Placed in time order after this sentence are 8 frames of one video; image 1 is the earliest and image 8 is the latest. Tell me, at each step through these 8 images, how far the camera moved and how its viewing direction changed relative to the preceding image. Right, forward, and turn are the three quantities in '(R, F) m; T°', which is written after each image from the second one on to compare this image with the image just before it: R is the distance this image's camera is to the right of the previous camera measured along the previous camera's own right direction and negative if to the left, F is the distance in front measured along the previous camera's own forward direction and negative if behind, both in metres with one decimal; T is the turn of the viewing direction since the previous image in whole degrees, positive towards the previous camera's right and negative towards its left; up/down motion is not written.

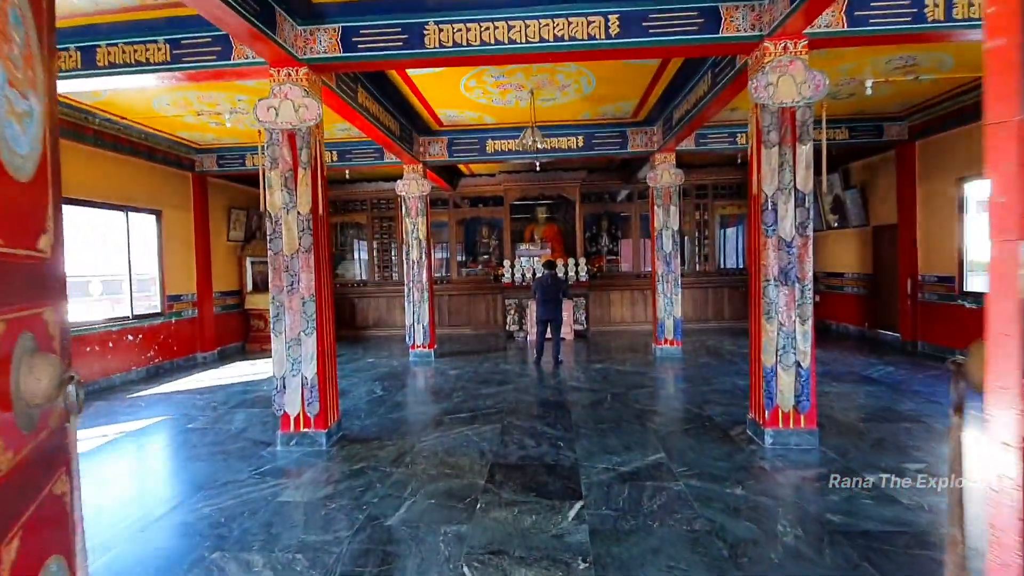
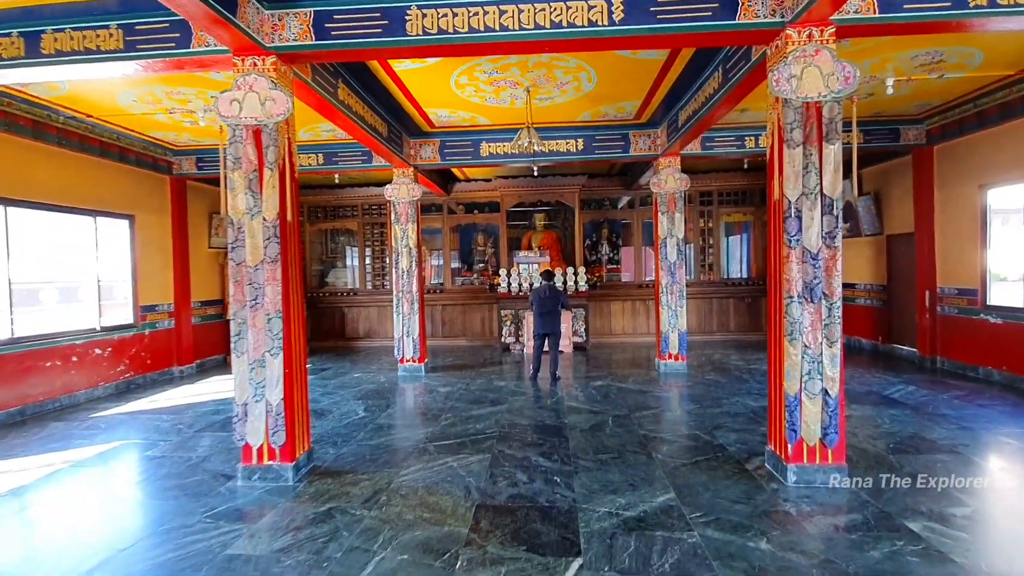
(+0.1, +0.4) m; 0°
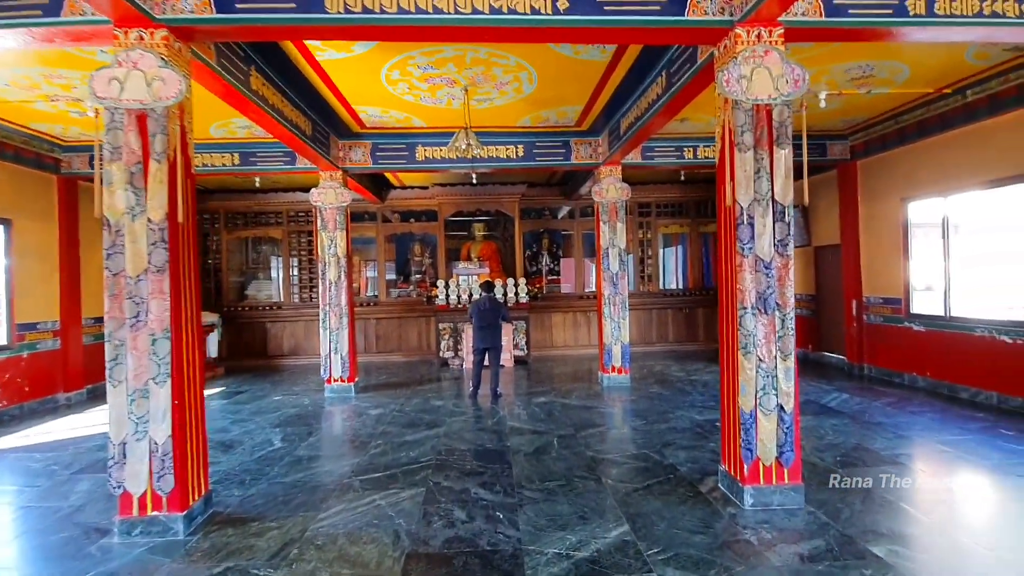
(0.0, +0.3) m; +7°
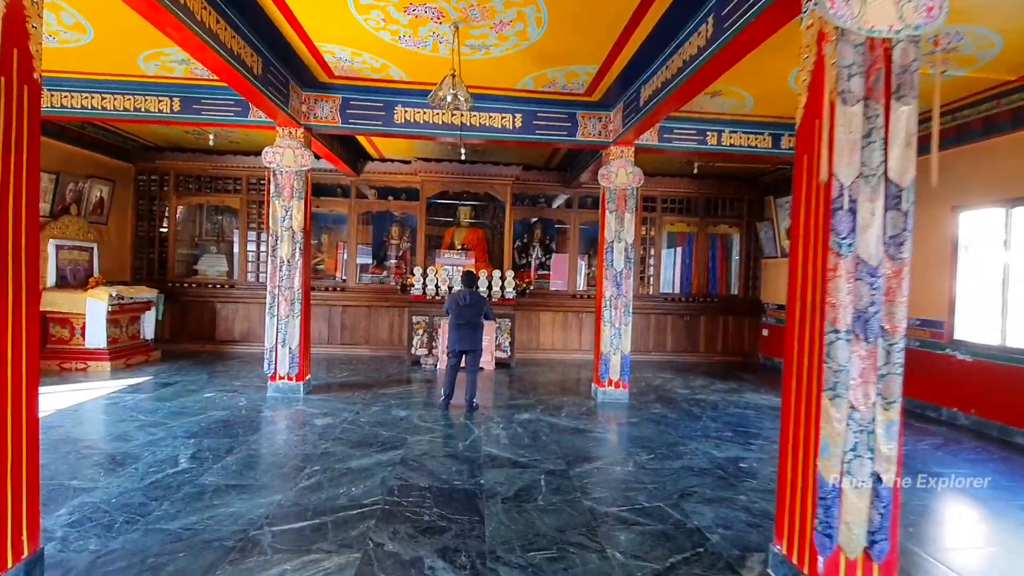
(0.0, +1.0) m; +2°
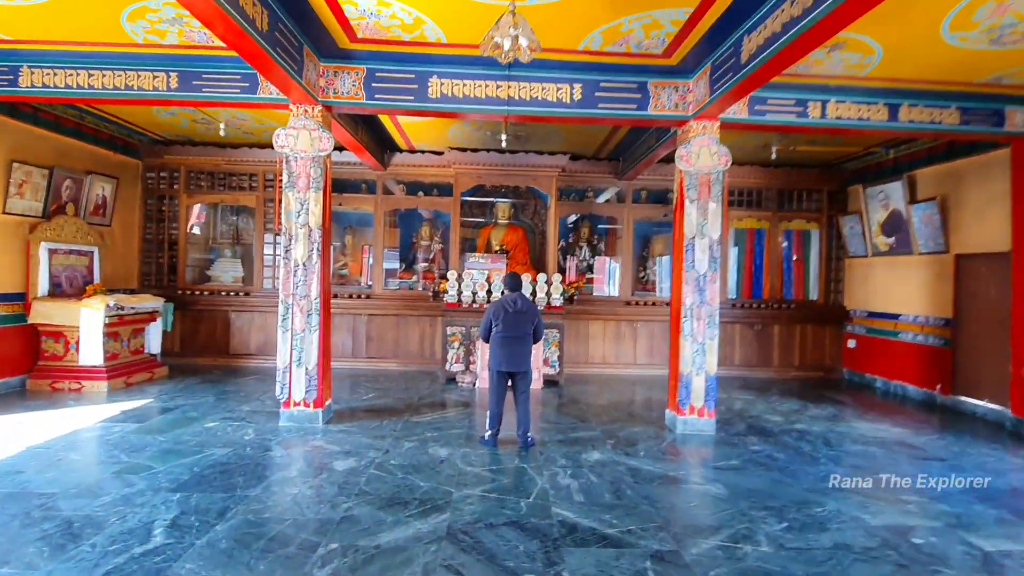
(-0.3, +1.0) m; -3°
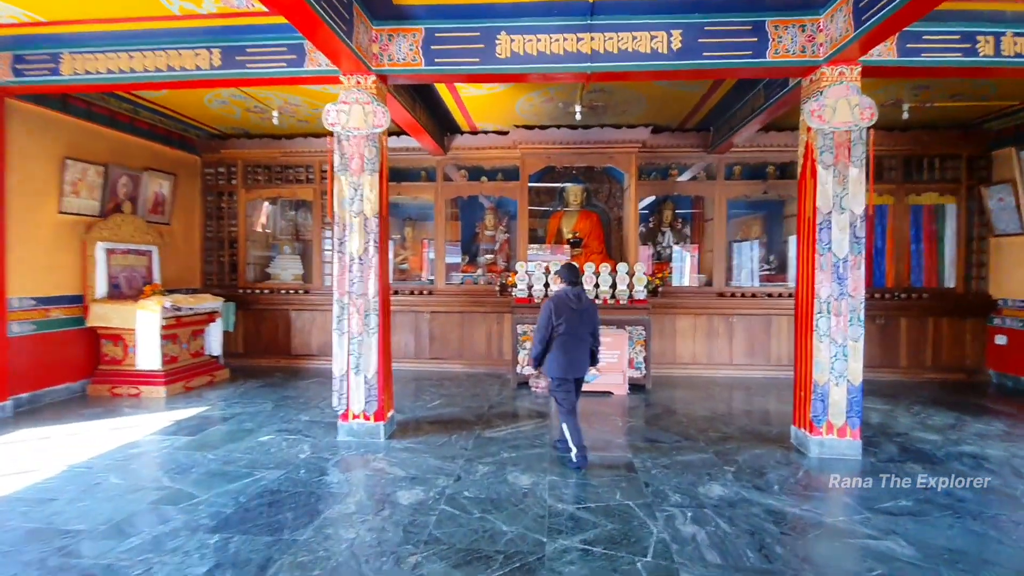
(-0.2, +0.7) m; -6°
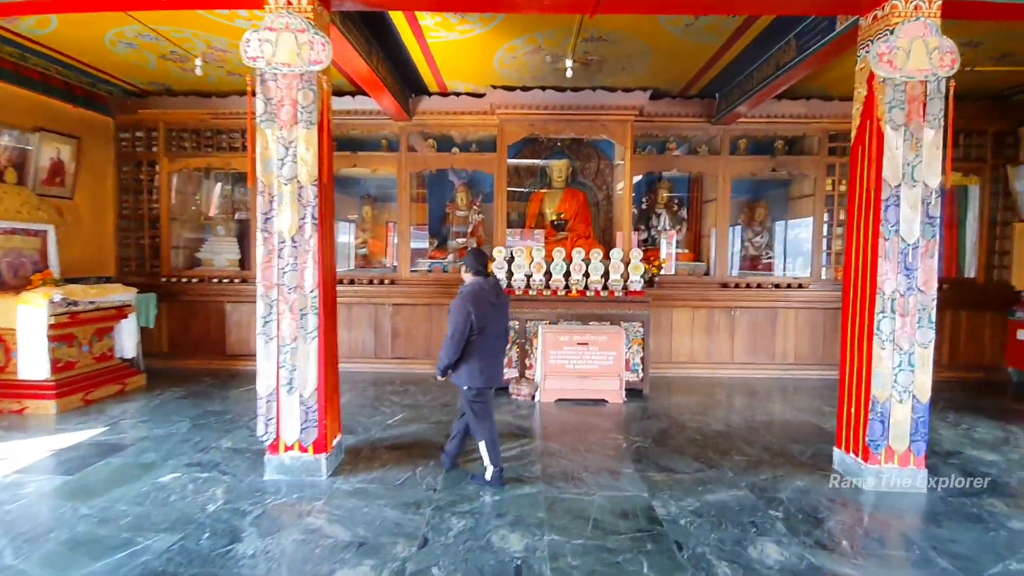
(-0.1, +0.9) m; +3°
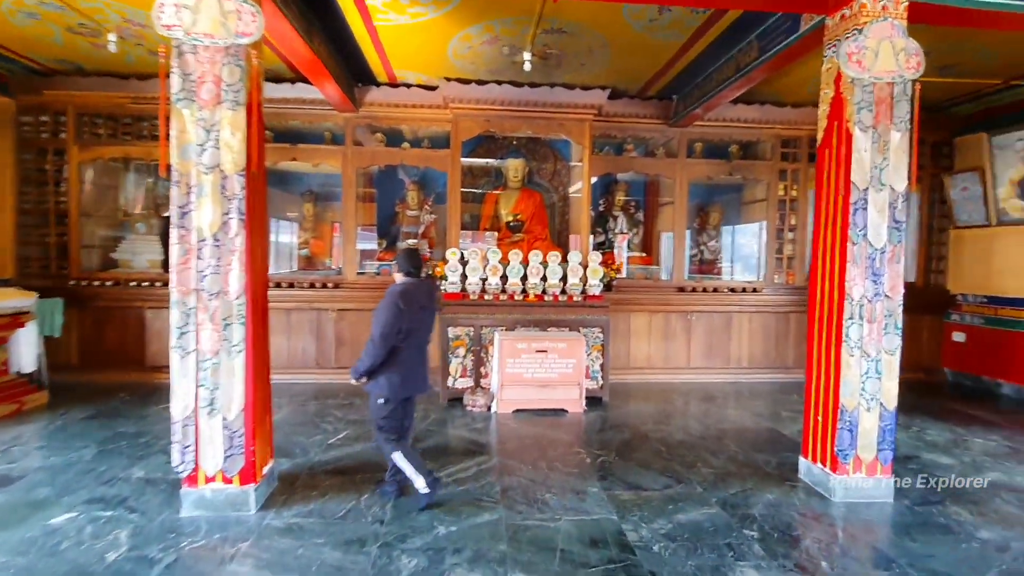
(0.0, +0.3) m; +5°
